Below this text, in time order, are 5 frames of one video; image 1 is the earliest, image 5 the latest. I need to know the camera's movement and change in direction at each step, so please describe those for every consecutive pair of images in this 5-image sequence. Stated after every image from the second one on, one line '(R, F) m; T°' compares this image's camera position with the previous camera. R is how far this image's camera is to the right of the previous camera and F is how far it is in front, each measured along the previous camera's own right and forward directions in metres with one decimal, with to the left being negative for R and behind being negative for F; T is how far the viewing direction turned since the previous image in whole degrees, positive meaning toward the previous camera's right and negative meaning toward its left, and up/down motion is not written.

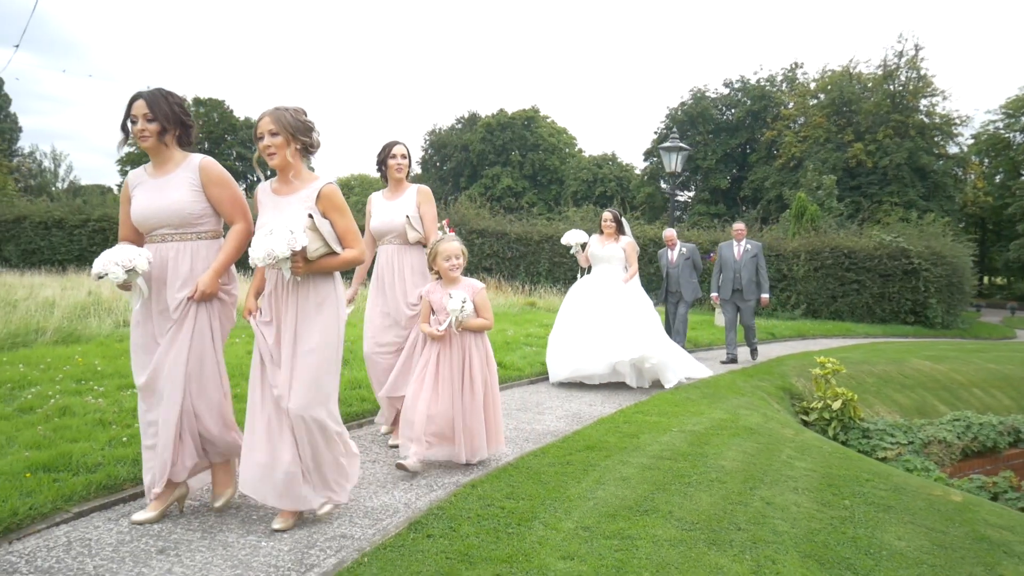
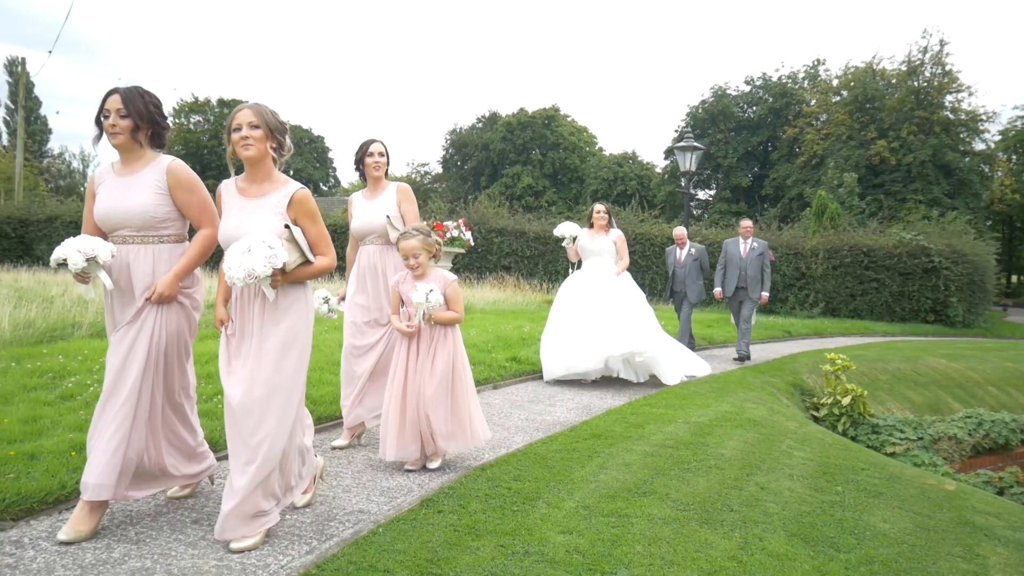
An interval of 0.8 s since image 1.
(+0.1, -0.3) m; -2°
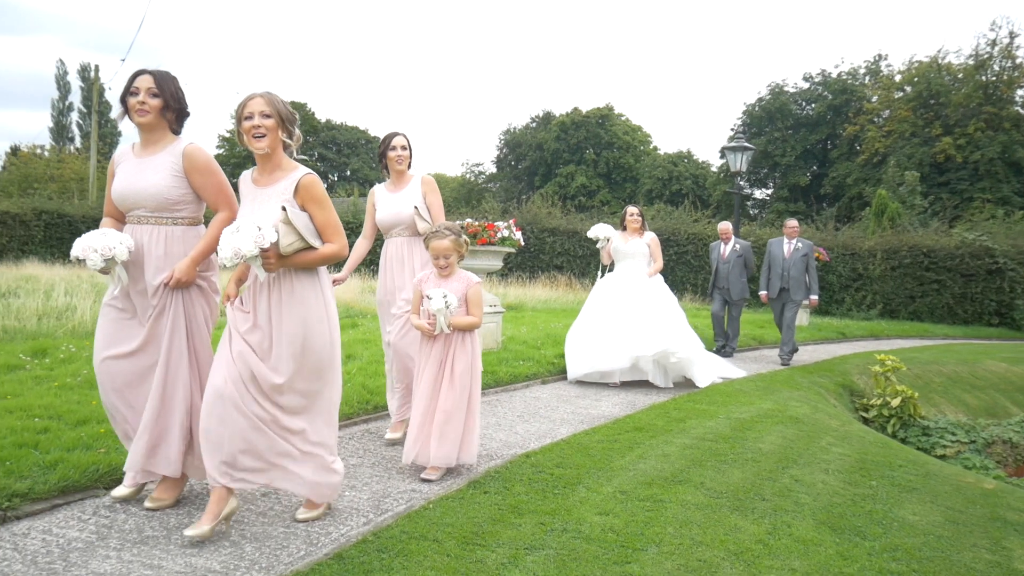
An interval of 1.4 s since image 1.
(+0.1, -0.3) m; -4°
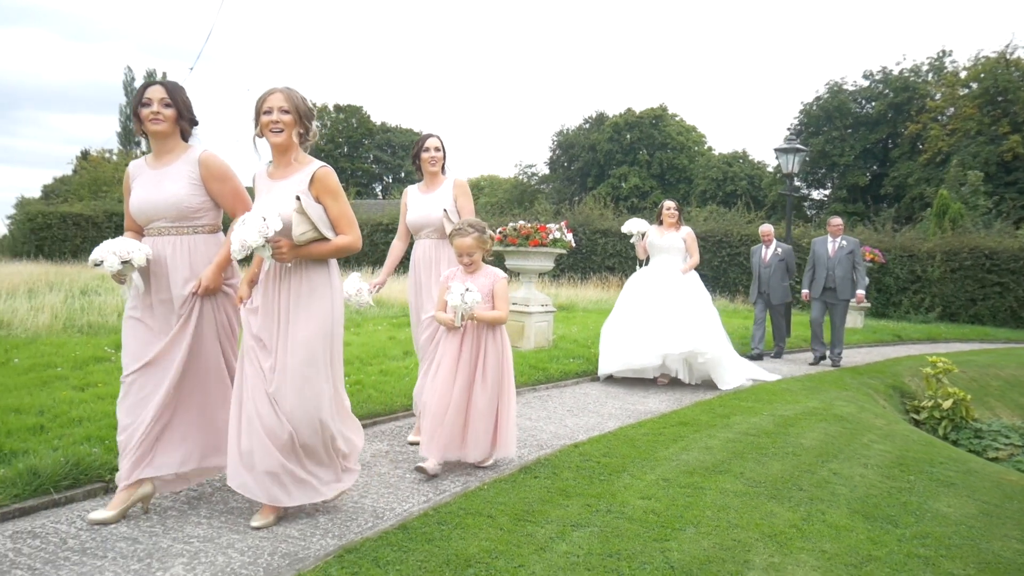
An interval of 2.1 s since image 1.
(0.0, -0.3) m; -4°
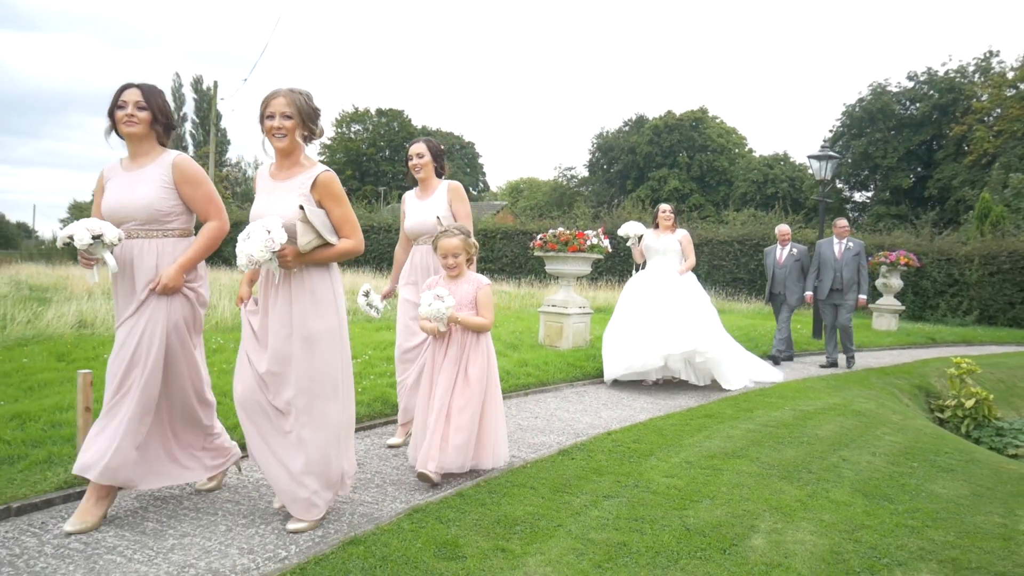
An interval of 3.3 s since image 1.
(0.0, -0.6) m; -3°
